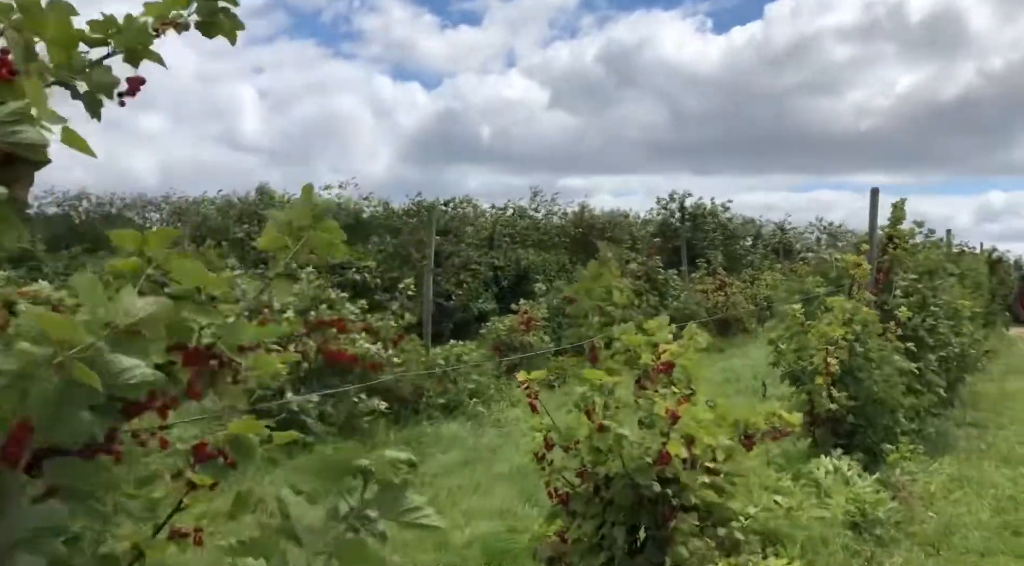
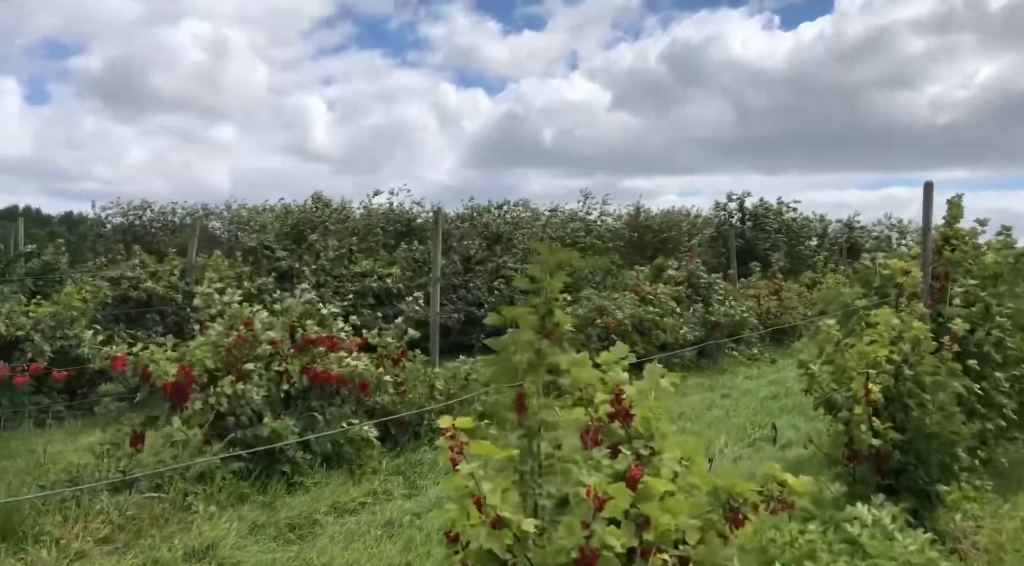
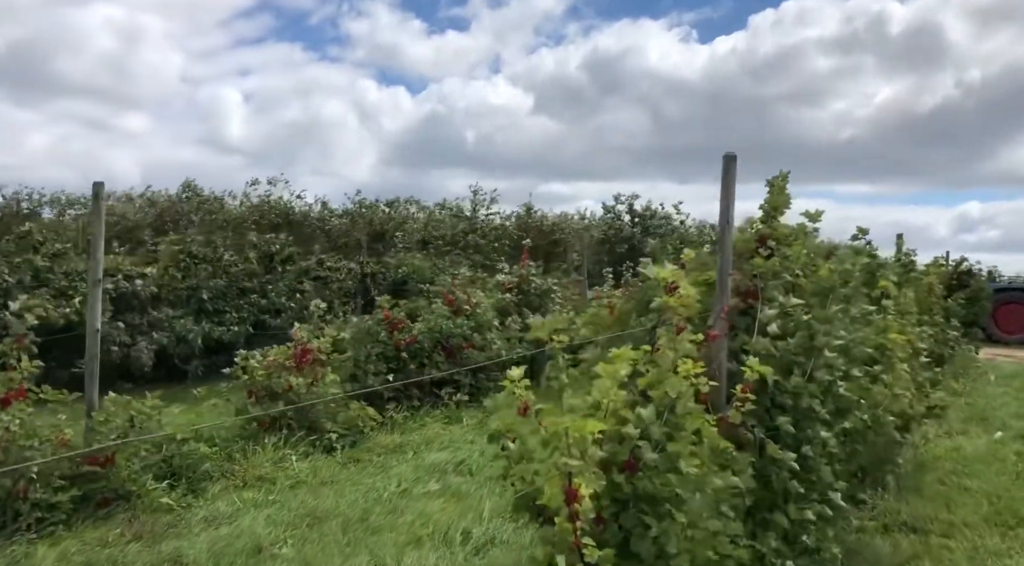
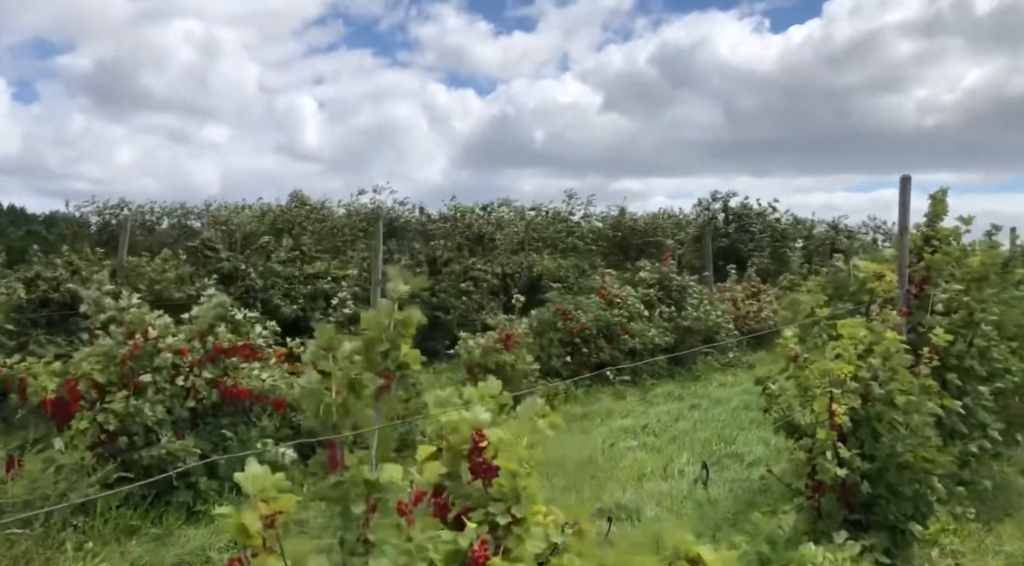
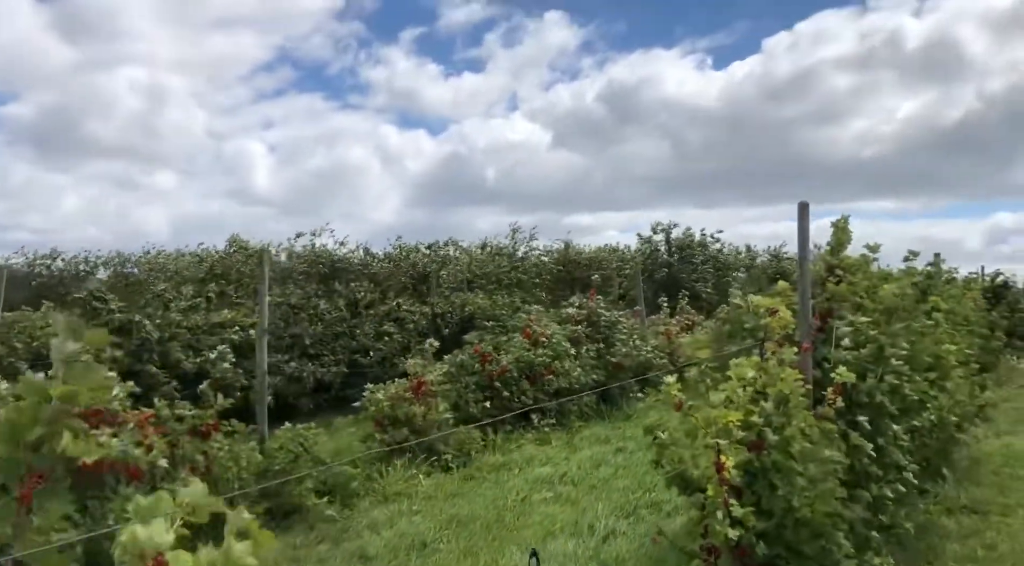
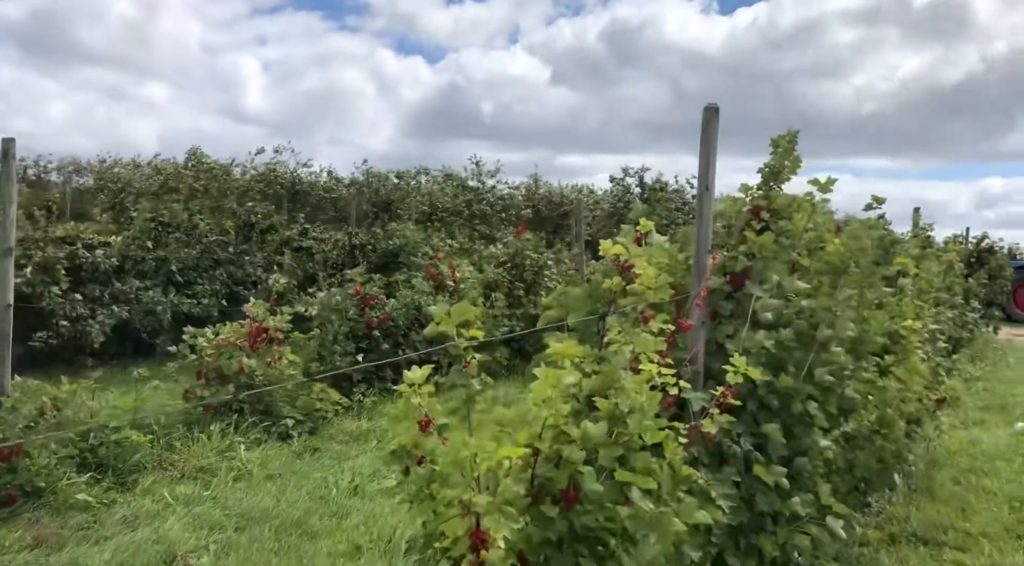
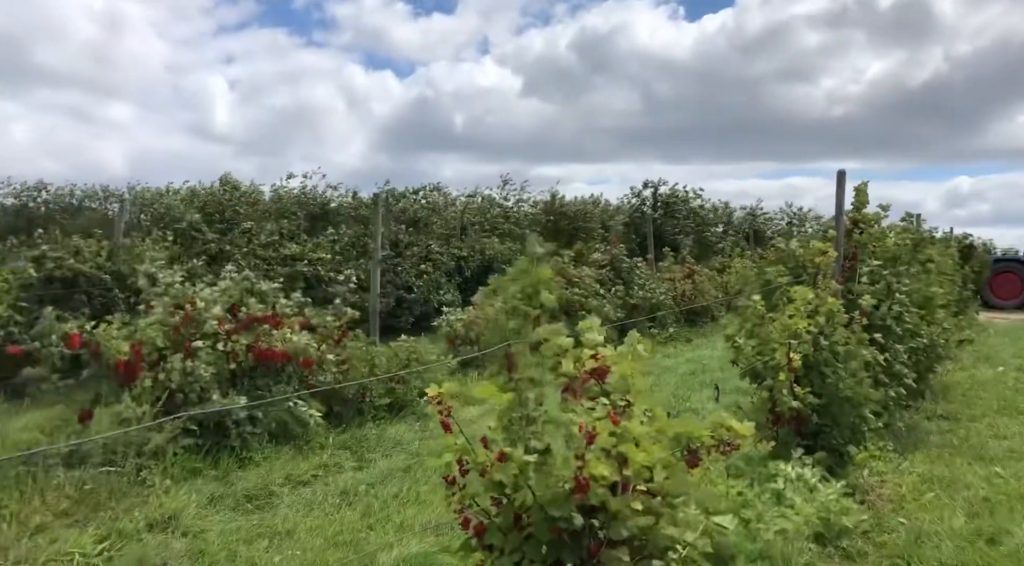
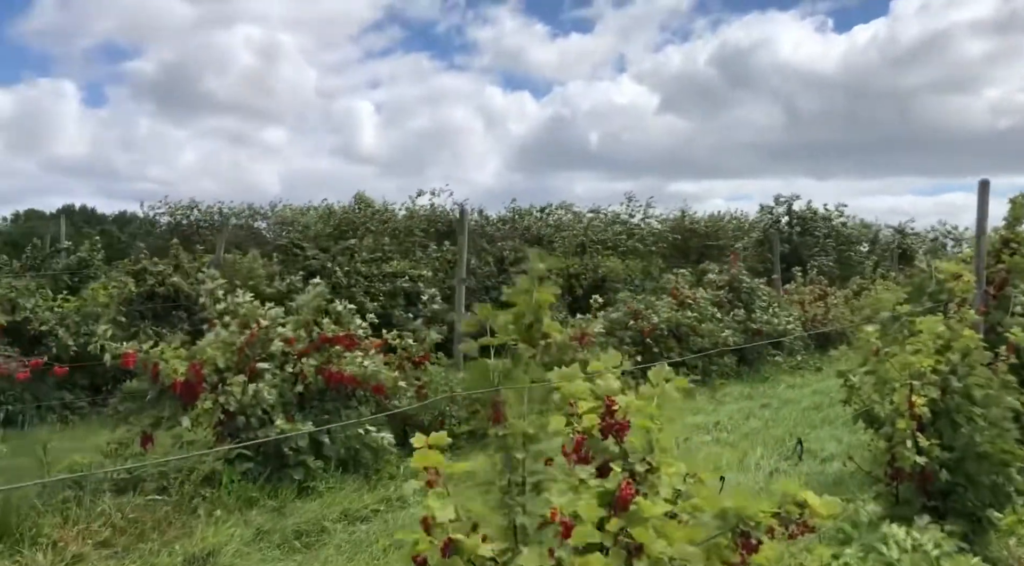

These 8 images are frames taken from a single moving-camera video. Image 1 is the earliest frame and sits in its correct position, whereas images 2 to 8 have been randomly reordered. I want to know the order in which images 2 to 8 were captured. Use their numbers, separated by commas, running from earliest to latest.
7, 2, 8, 4, 5, 3, 6
